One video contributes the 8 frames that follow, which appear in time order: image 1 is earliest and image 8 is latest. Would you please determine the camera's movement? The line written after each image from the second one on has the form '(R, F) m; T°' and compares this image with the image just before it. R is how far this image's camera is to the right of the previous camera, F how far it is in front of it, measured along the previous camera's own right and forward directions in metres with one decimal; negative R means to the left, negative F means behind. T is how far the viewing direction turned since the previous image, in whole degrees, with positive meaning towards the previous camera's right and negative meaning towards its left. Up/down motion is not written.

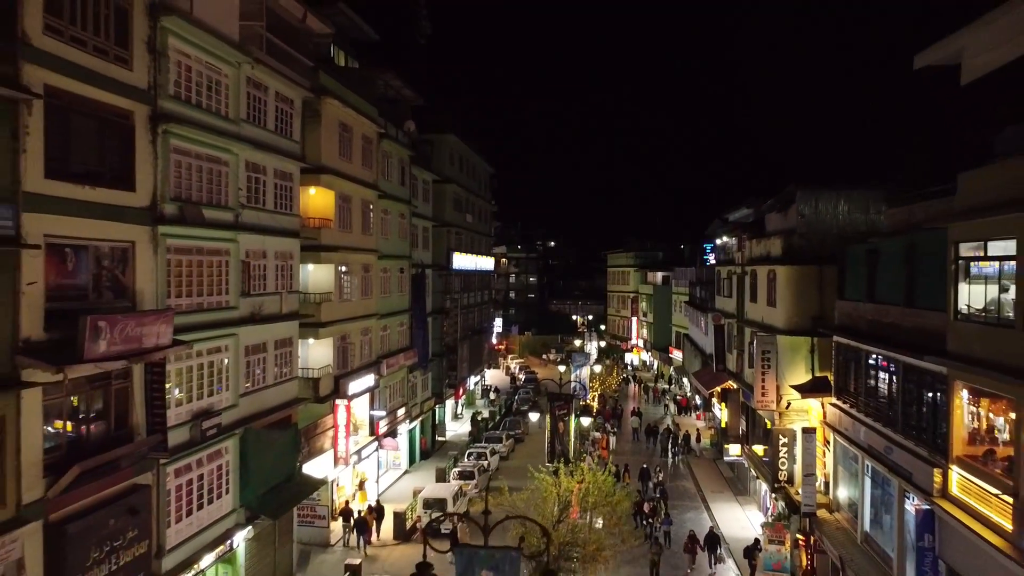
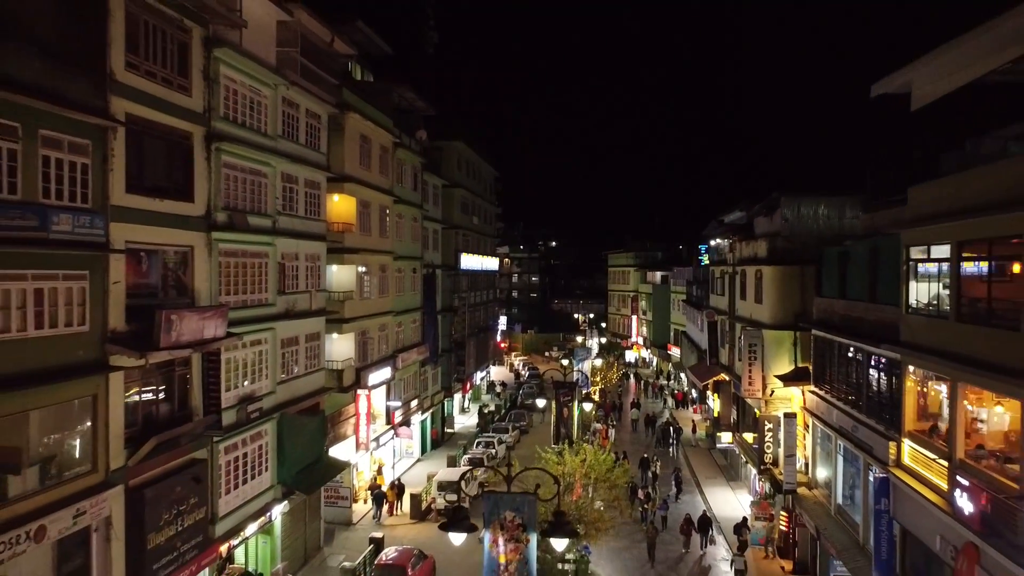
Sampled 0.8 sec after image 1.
(-0.2, -2.1) m; 0°
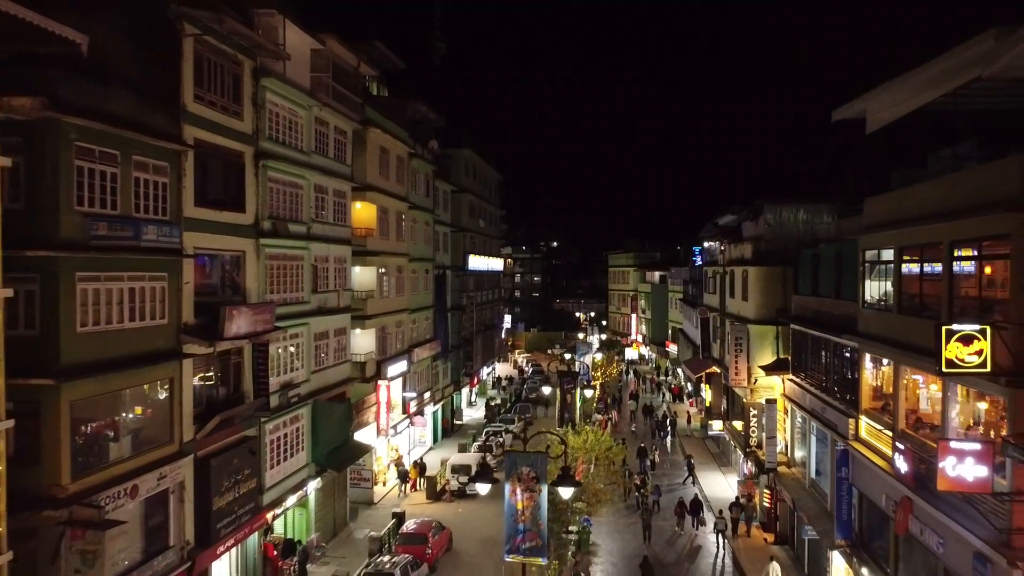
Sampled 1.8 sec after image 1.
(-0.2, -2.5) m; 0°
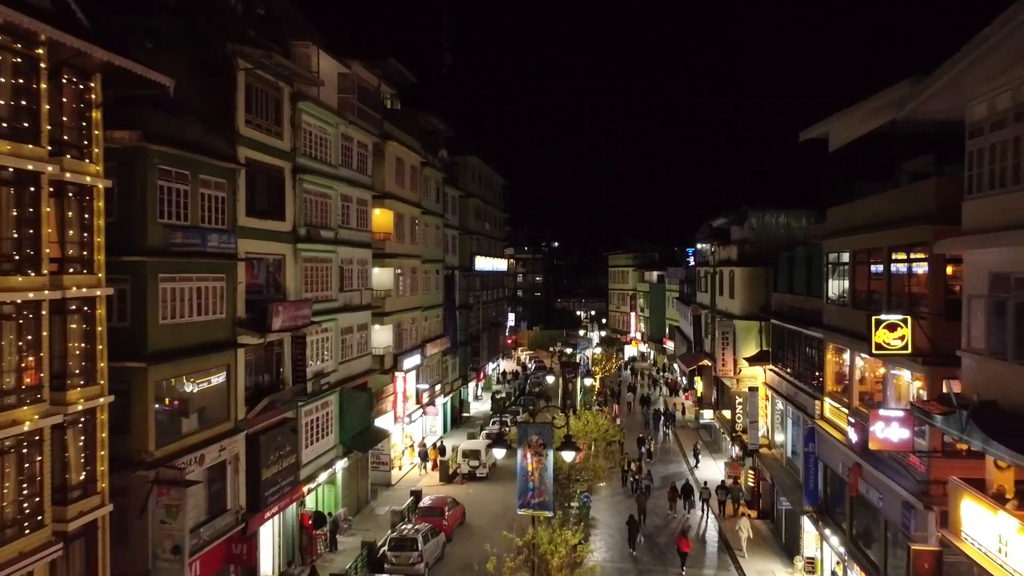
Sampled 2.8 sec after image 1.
(-0.2, -2.6) m; 0°
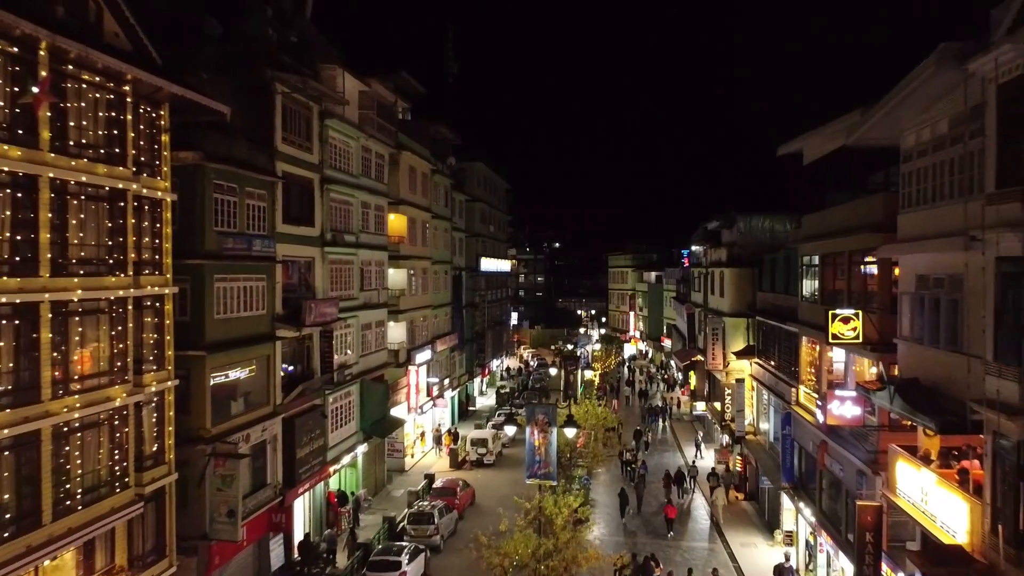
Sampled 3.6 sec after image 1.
(-0.2, -2.4) m; 0°
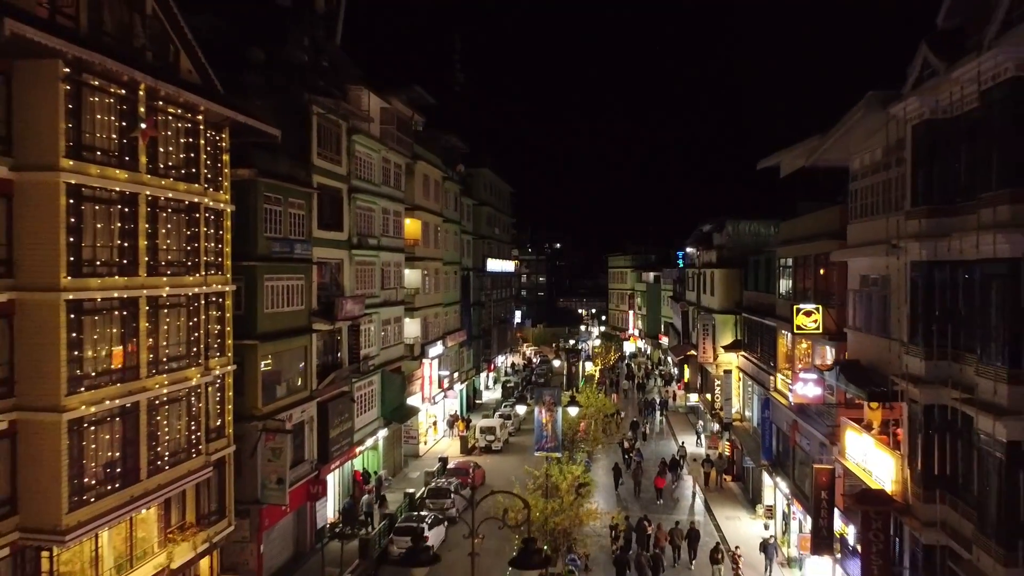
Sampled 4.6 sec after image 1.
(-0.2, -2.8) m; 0°
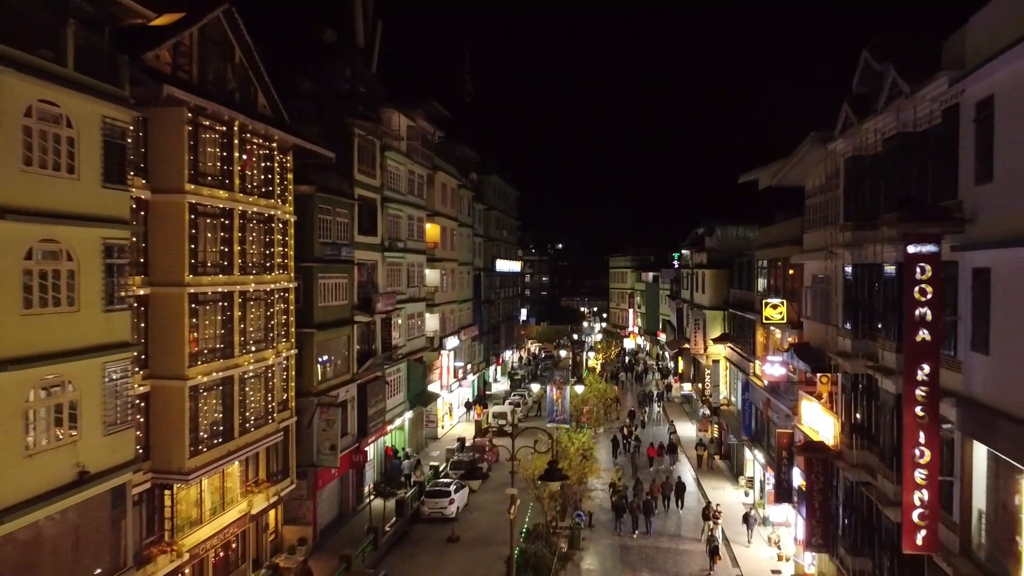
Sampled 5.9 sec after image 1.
(-0.4, -3.8) m; 0°
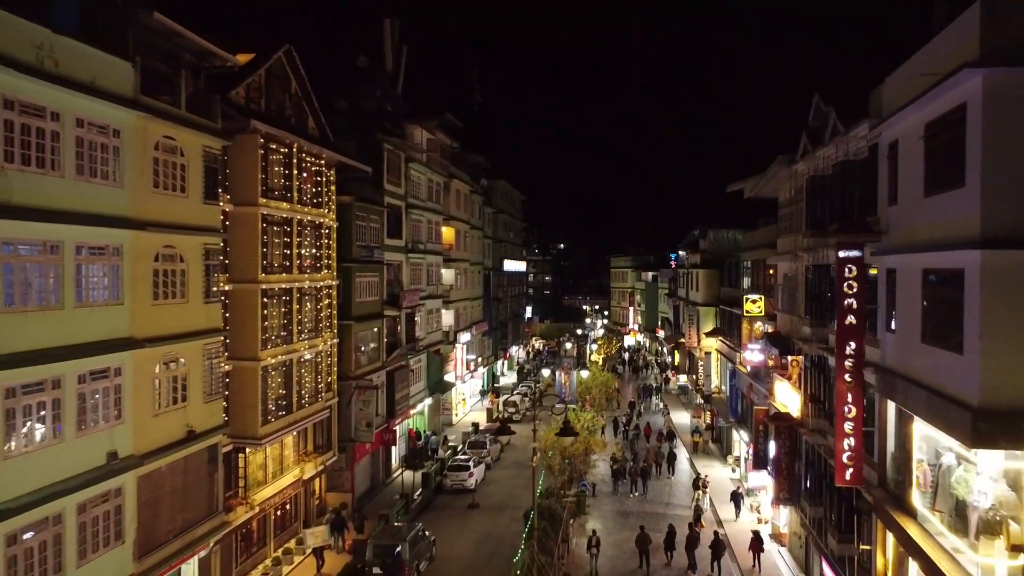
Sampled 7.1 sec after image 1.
(-0.4, -3.5) m; 0°
